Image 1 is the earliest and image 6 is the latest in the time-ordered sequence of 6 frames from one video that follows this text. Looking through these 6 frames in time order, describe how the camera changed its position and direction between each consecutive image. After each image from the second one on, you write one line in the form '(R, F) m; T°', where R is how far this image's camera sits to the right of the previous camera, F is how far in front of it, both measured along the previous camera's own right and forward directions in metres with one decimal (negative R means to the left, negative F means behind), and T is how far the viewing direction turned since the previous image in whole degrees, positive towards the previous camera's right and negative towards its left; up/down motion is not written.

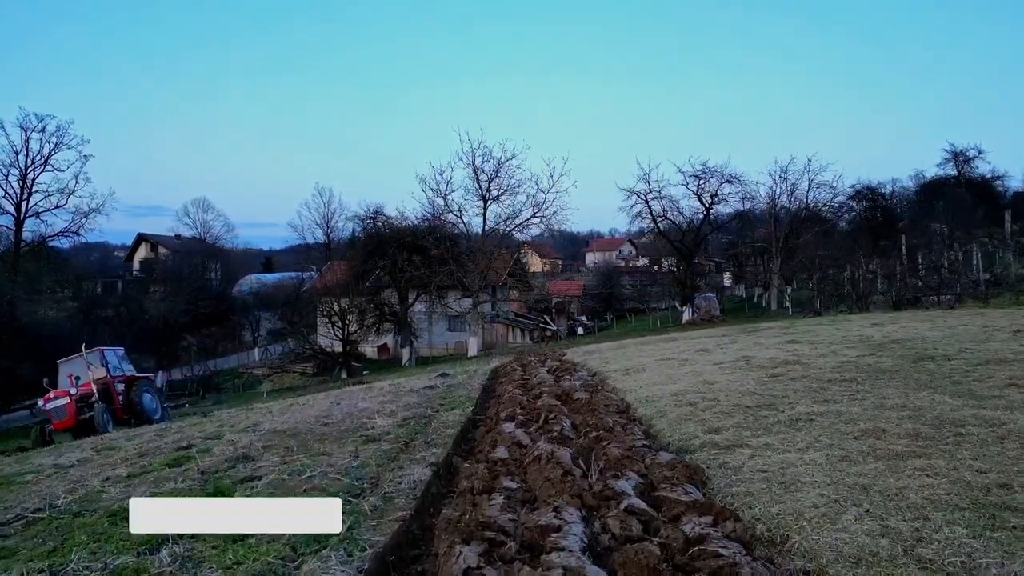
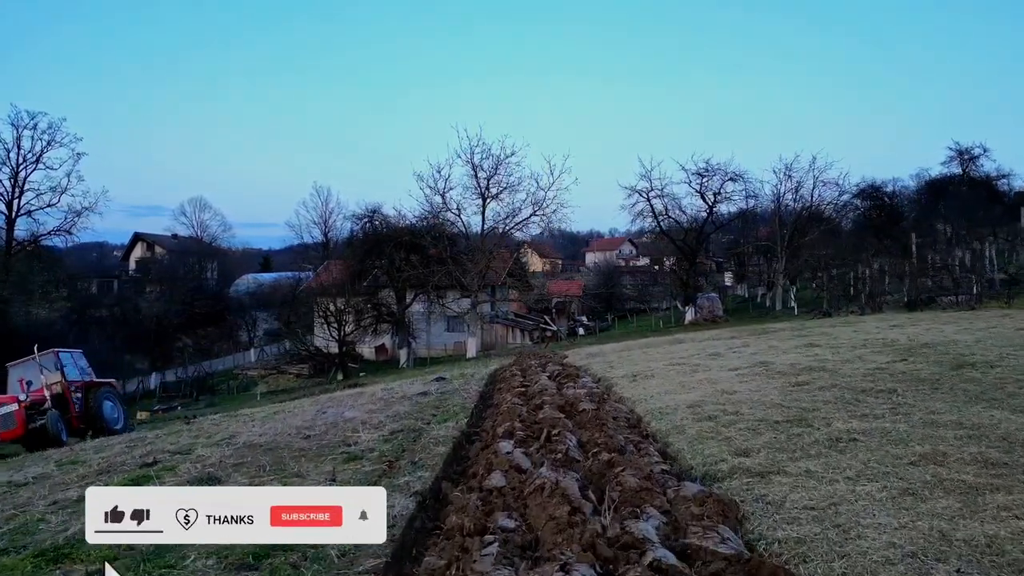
(0.0, +0.7) m; 0°
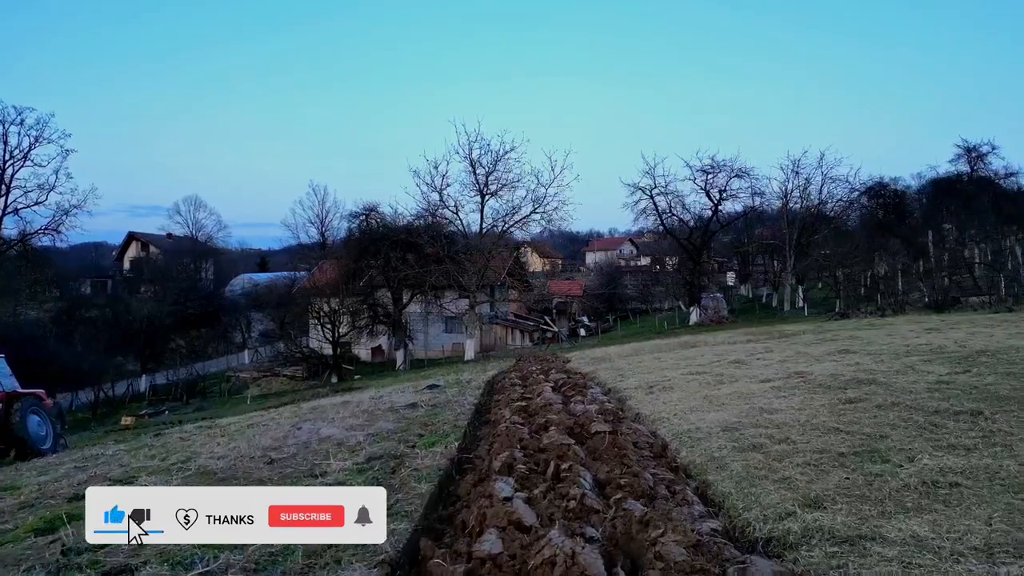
(0.0, +1.1) m; 0°
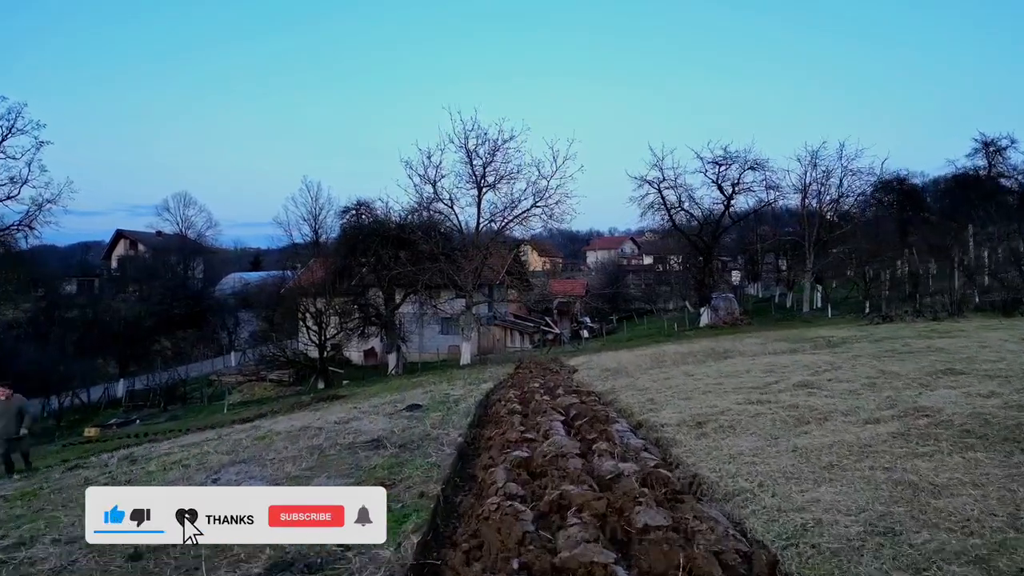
(0.0, +2.3) m; 0°
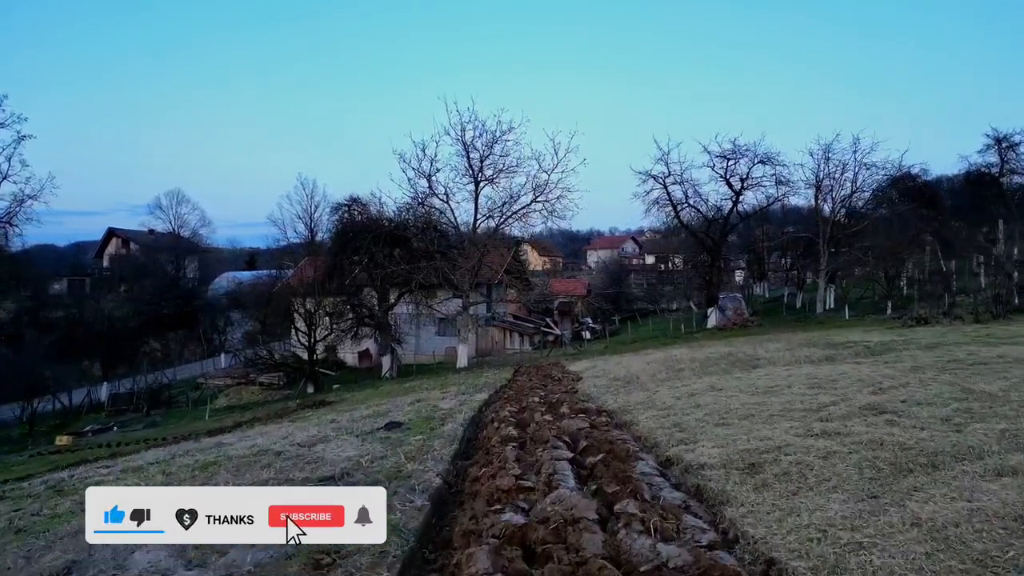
(+0.1, +1.5) m; 0°
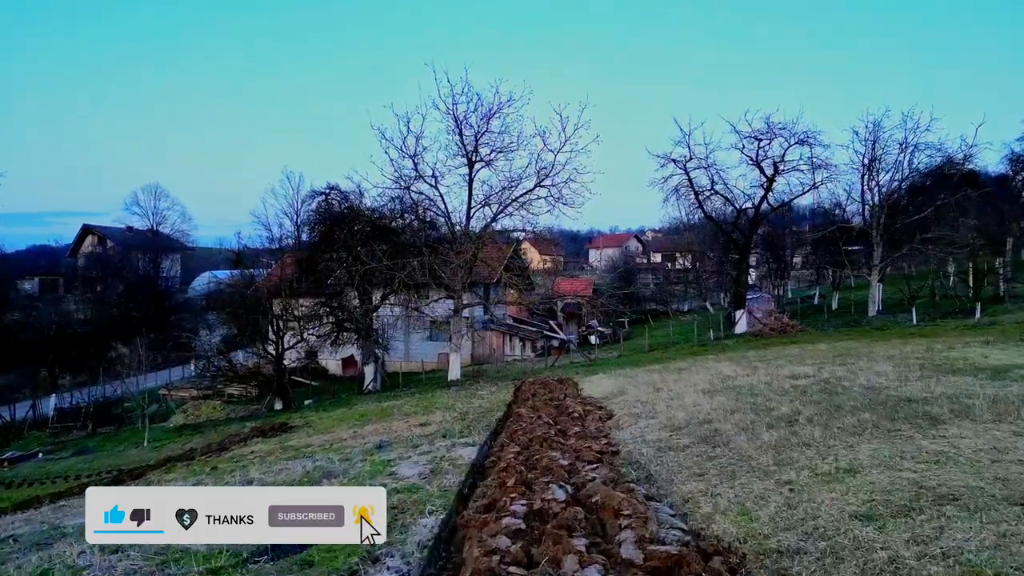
(0.0, +4.4) m; 0°
